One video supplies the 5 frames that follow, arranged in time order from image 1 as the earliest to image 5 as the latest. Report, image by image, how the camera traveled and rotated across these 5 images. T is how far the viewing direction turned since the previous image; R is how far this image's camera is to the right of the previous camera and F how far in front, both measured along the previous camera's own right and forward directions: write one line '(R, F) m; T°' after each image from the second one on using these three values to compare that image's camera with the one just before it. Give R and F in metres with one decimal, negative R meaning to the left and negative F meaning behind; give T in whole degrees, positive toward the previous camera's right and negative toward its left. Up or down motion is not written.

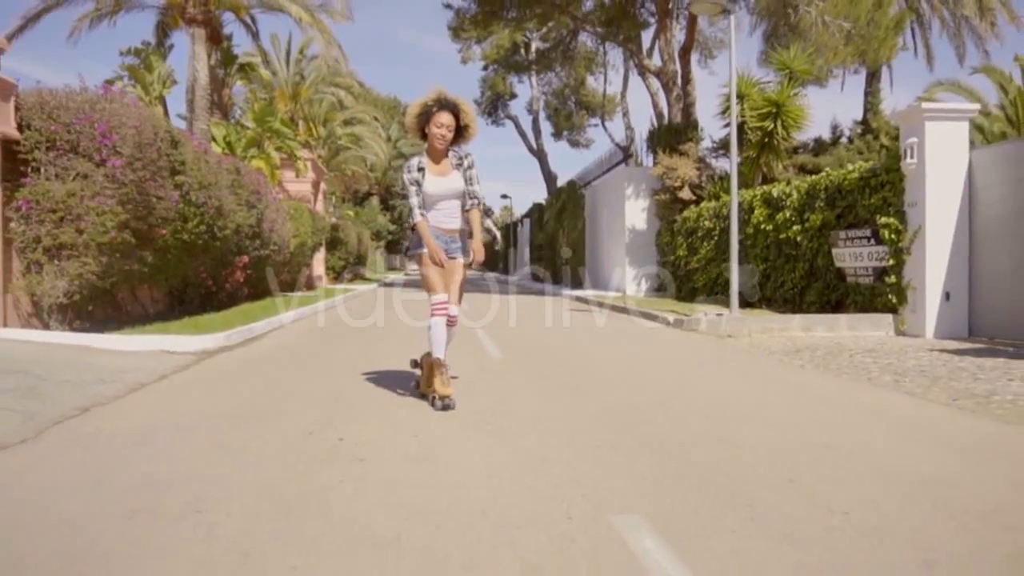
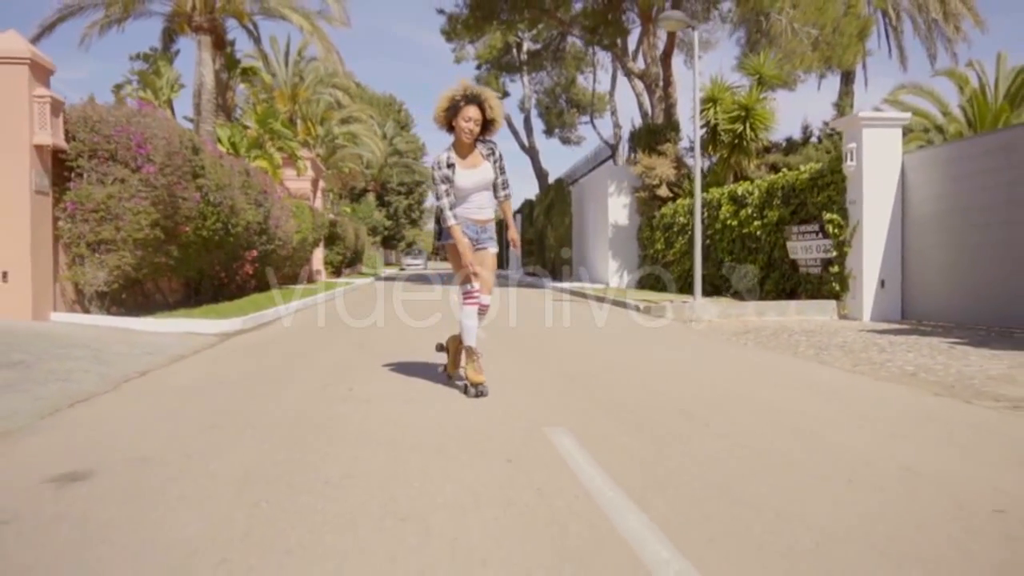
(+0.2, -1.7) m; 0°
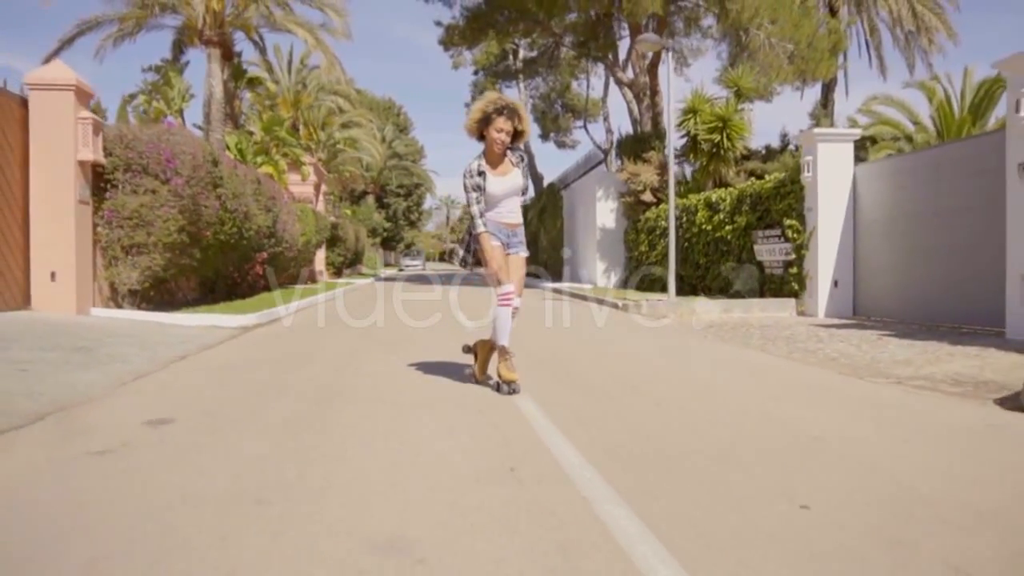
(+0.2, -1.6) m; 0°
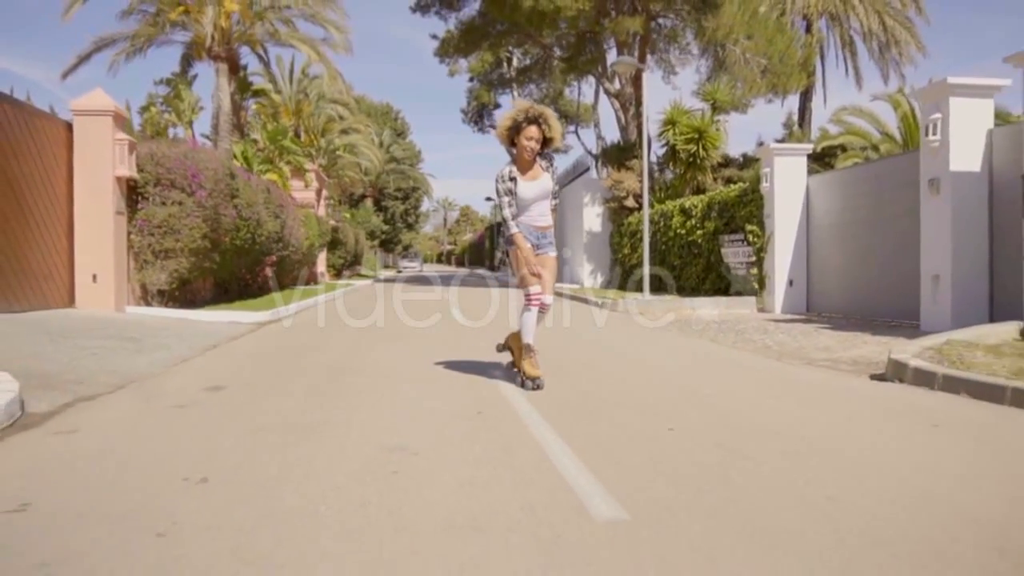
(+0.2, -1.8) m; 0°
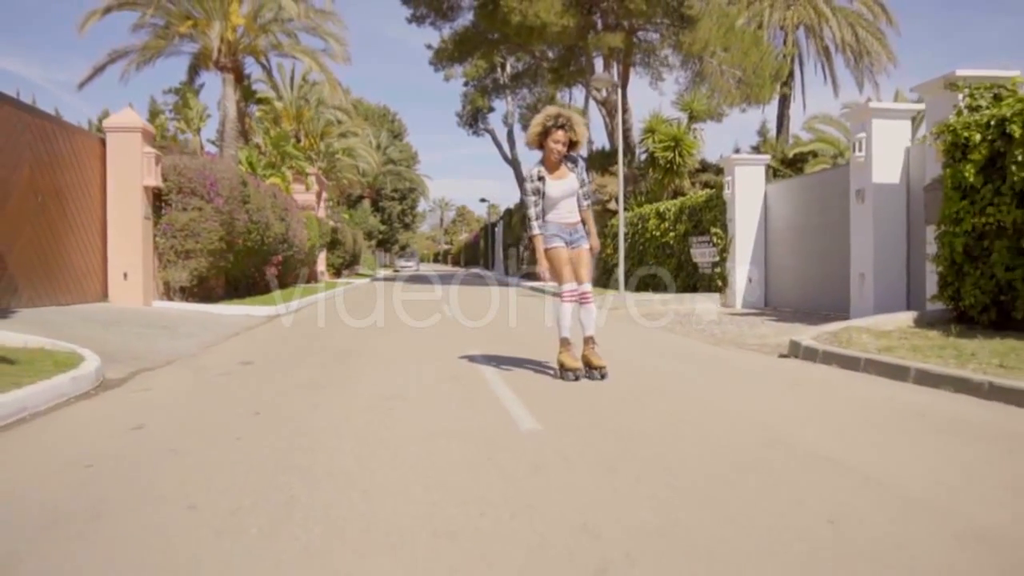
(+0.3, -1.9) m; 0°
